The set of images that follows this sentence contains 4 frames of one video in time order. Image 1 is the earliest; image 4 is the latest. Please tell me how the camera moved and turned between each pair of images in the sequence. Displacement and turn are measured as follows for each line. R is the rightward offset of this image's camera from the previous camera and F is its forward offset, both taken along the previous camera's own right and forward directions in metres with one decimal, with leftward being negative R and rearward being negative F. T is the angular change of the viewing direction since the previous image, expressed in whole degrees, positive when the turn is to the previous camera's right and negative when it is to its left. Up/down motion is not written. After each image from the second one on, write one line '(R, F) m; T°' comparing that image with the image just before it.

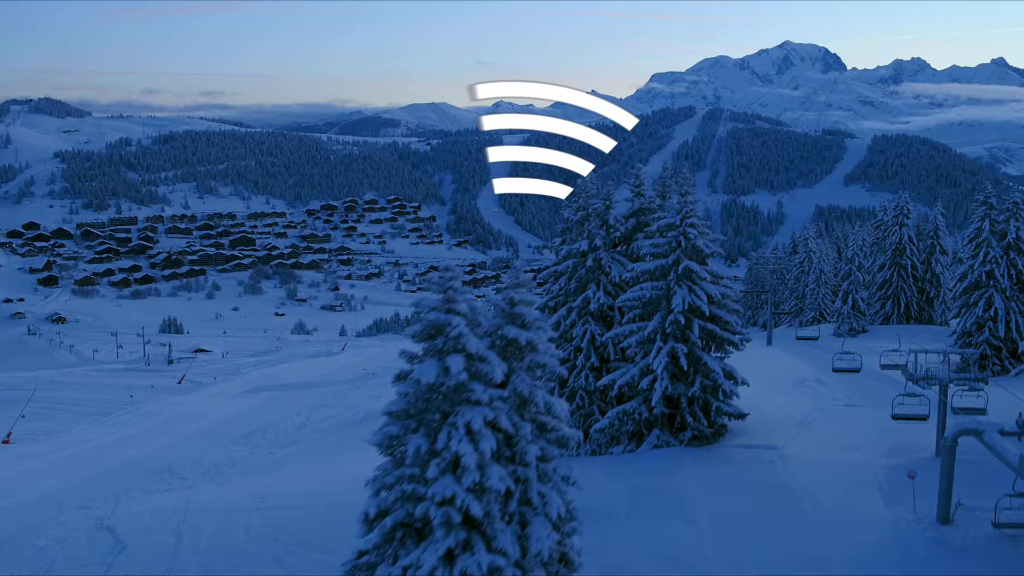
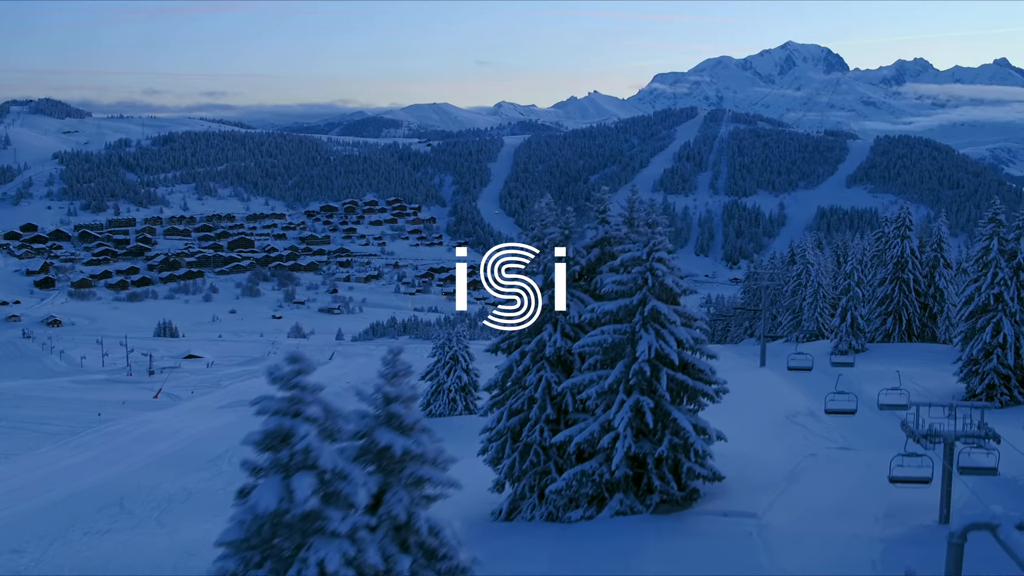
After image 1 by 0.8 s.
(+1.0, +1.8) m; 0°
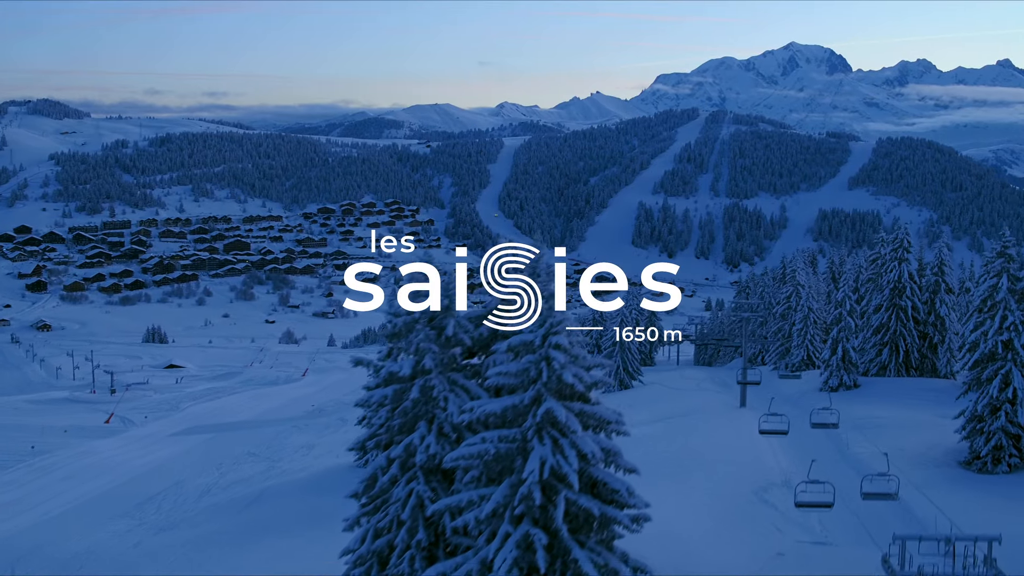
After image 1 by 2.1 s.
(+1.8, +3.0) m; 0°
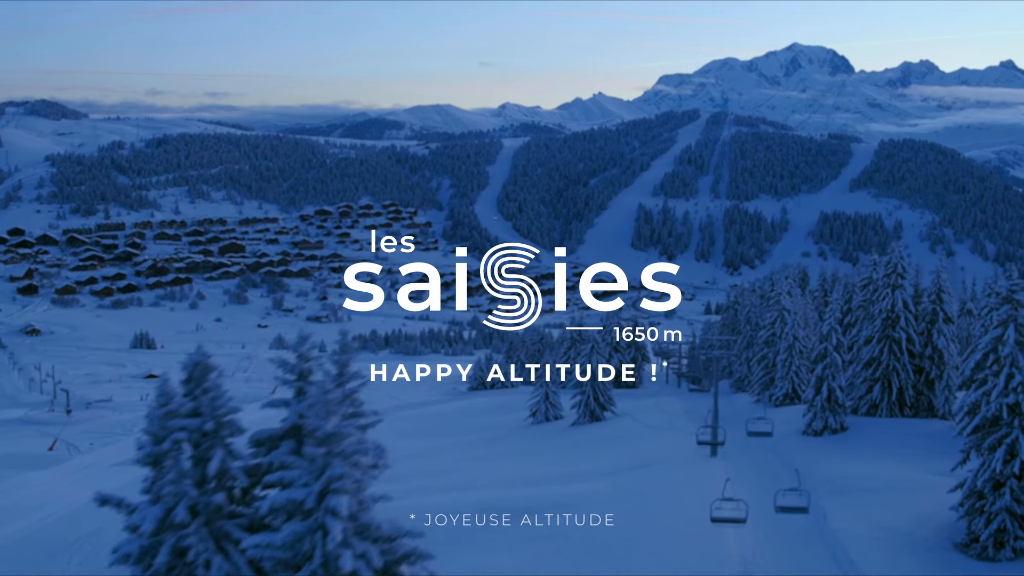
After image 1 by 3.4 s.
(+1.9, +3.0) m; 0°
